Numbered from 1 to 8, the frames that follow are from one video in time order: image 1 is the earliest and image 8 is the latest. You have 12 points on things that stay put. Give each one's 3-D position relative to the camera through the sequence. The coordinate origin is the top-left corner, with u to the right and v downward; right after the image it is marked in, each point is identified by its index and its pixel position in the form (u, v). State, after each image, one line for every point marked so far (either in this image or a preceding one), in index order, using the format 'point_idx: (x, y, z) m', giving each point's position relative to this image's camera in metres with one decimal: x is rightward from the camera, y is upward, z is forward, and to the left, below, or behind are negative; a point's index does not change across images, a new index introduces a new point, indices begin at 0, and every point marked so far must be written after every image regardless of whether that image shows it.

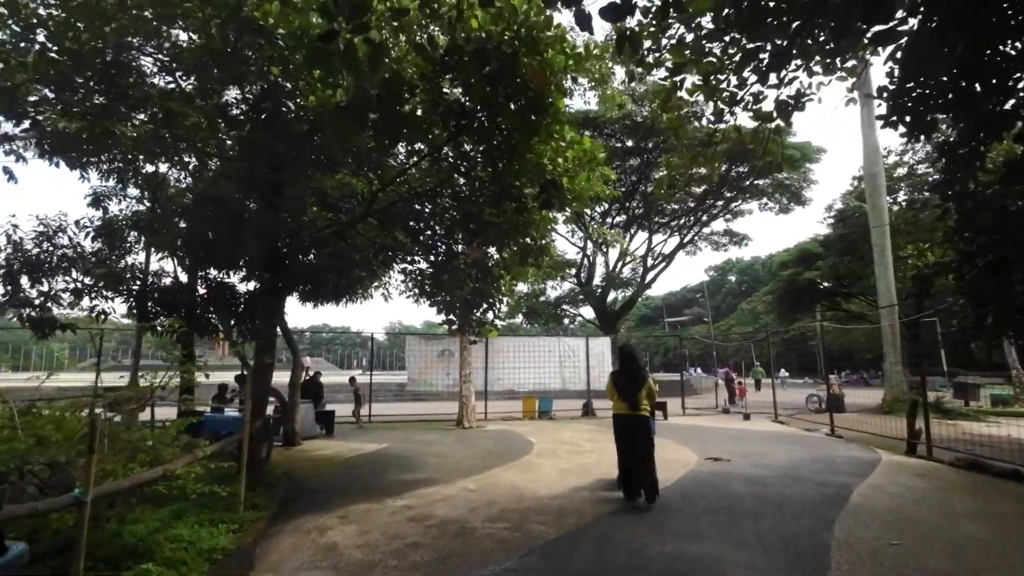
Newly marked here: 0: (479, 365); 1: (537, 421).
0: (-1.0, -2.3, +16.8) m
1: (+0.7, -3.8, +16.1) m
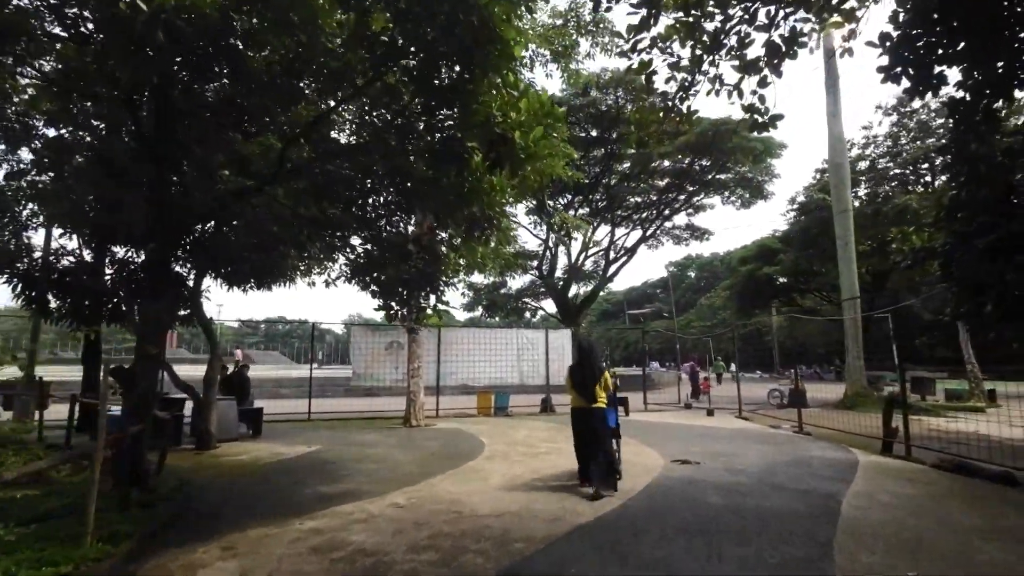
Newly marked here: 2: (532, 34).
0: (-2.3, -2.0, +15.6) m
1: (-0.5, -3.5, +15.0) m
2: (+0.4, +5.3, +11.6) m
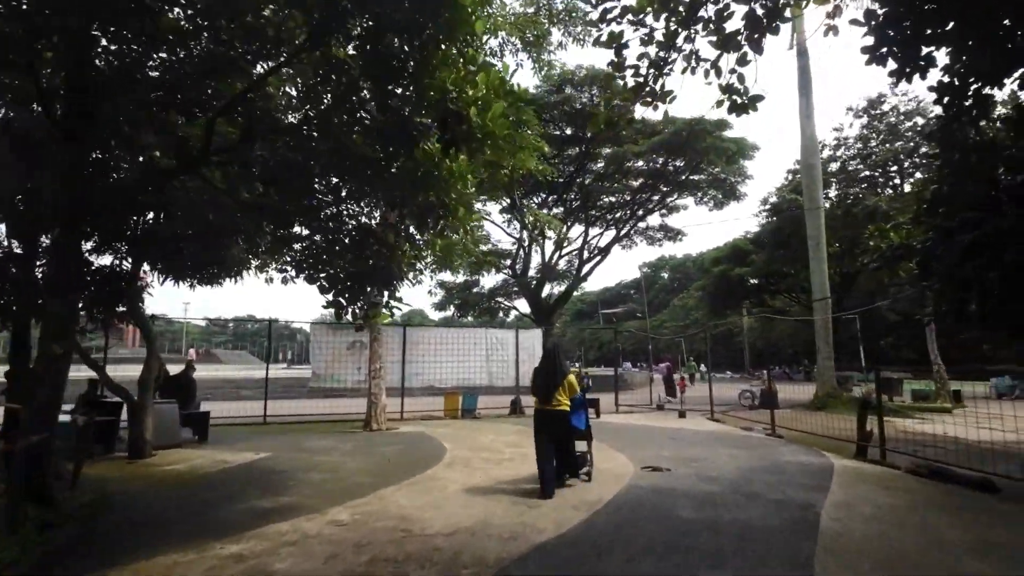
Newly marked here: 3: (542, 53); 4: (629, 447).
0: (-3.2, -1.9, +15.0) m
1: (-1.4, -3.4, +14.5) m
2: (-0.2, +5.3, +11.1) m
3: (+0.7, +5.5, +13.1) m
4: (+2.0, -2.8, +9.6) m
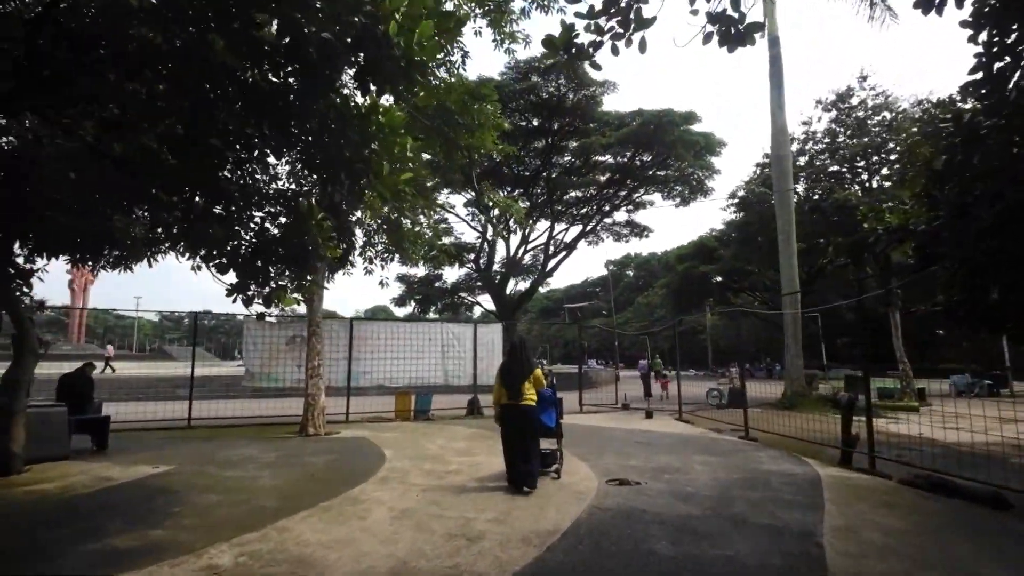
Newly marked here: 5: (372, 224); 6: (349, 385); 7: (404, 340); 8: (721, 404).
0: (-4.2, -1.6, +13.7) m
1: (-2.4, -3.2, +13.3) m
2: (-1.0, +5.5, +9.9) m
3: (-0.2, +5.7, +12.0) m
4: (+1.2, -2.6, +8.6) m
5: (-3.5, +1.5, +14.0) m
6: (-4.0, -2.4, +13.7) m
7: (-2.8, -1.3, +14.4) m
8: (+6.4, -3.6, +17.2) m
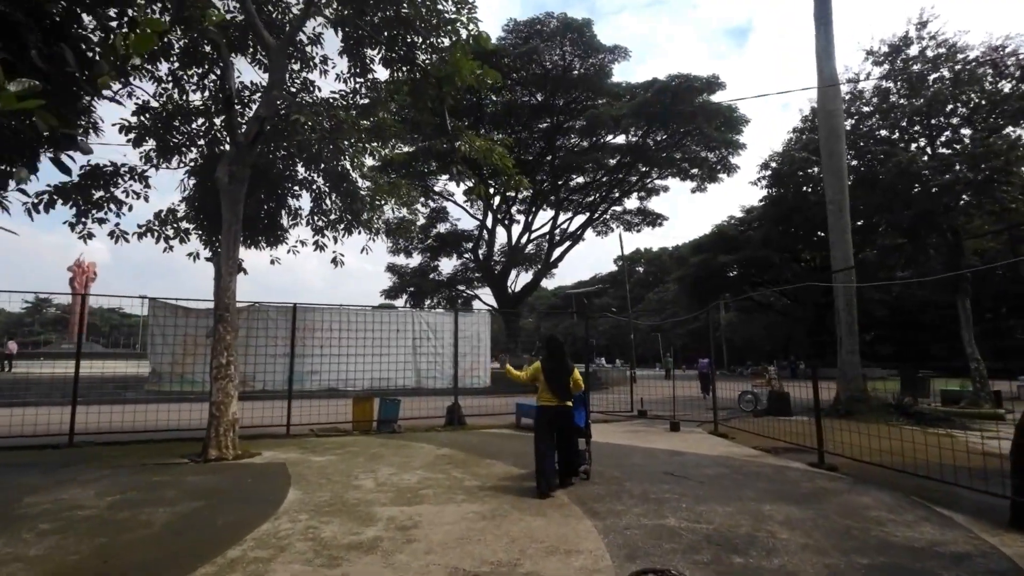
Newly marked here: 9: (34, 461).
0: (-4.5, -1.2, +10.7) m
1: (-2.7, -2.8, +10.3) m
2: (-1.3, +6.0, +6.9) m
3: (-0.5, +6.2, +8.9) m
4: (+0.9, -2.1, +5.6) m
5: (-3.8, +2.0, +11.0) m
6: (-4.2, -2.0, +10.8) m
7: (-3.0, -0.9, +11.5) m
8: (+6.2, -3.1, +14.1) m
9: (-6.6, -2.4, +7.7) m
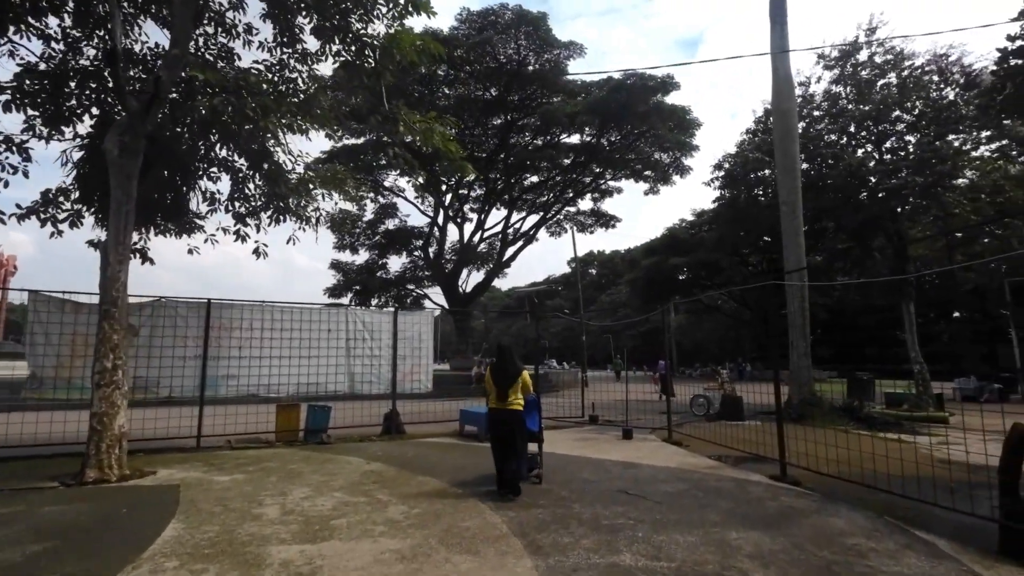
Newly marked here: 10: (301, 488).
0: (-5.5, -1.1, +9.5) m
1: (-3.7, -2.7, +9.2) m
2: (-1.9, +6.0, +5.9) m
3: (-1.2, +6.3, +8.0) m
4: (+0.3, -2.1, +4.8) m
5: (-4.7, +2.1, +9.9) m
6: (-5.2, -1.8, +9.6) m
7: (-4.0, -0.8, +10.3) m
8: (+4.9, -3.1, +13.7) m
9: (-7.3, -2.2, +6.3) m
10: (-2.4, -2.3, +6.4) m
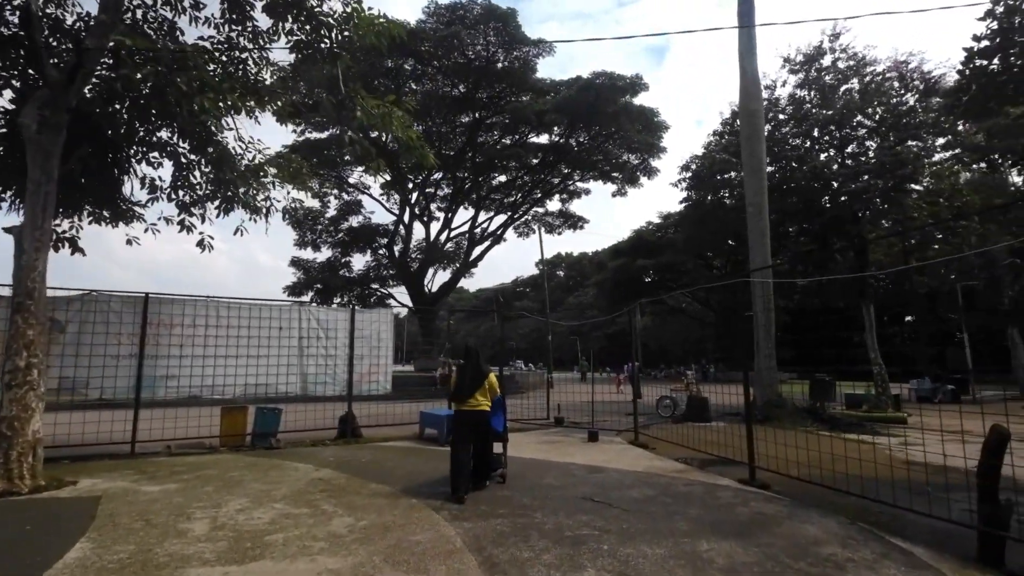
0: (-6.1, -1.0, +8.7) m
1: (-4.3, -2.6, +8.6) m
2: (-2.2, +6.1, +5.4) m
3: (-1.7, +6.3, +7.6) m
4: (0.0, -2.0, +4.4) m
5: (-5.3, +2.2, +9.2) m
6: (-5.9, -1.7, +8.8) m
7: (-4.7, -0.7, +9.7) m
8: (+4.0, -3.1, +13.5) m
9: (-7.7, -2.1, +5.4) m
10: (-2.8, -2.2, +5.8) m
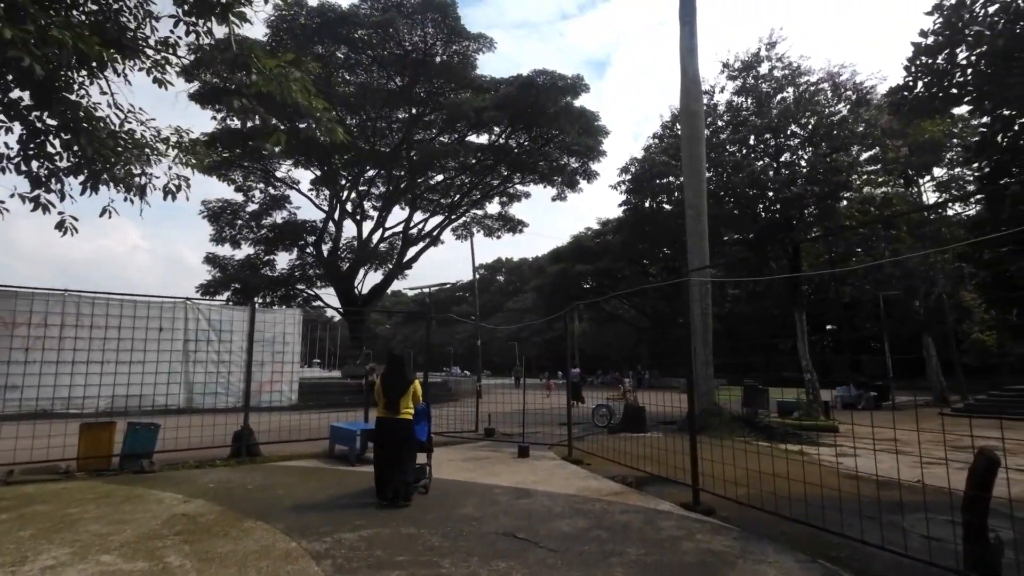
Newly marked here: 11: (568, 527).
0: (-7.1, -0.8, +7.0) m
1: (-5.4, -2.5, +7.0) m
2: (-2.9, +6.2, +4.2) m
3: (-2.5, +6.4, +6.4) m
4: (-0.7, -1.9, +3.3) m
5: (-6.4, +2.3, +7.6) m
6: (-6.9, -1.6, +7.2) m
7: (-5.9, -0.6, +8.1) m
8: (+2.4, -3.2, +12.8) m
9: (-8.4, -1.9, +3.6) m
10: (-3.6, -2.1, +4.5) m
11: (+0.5, -2.2, +5.2) m
